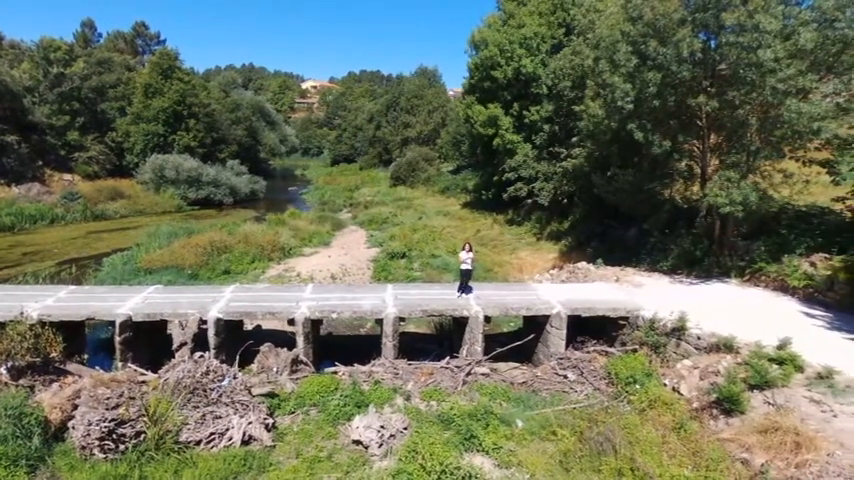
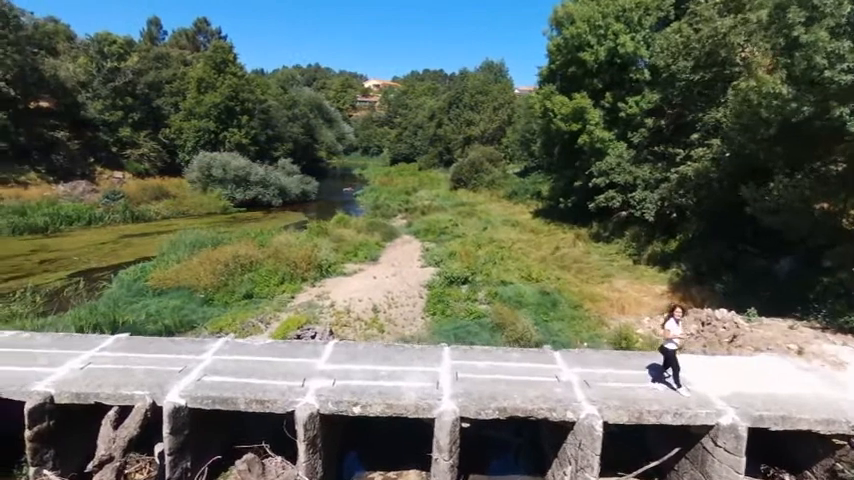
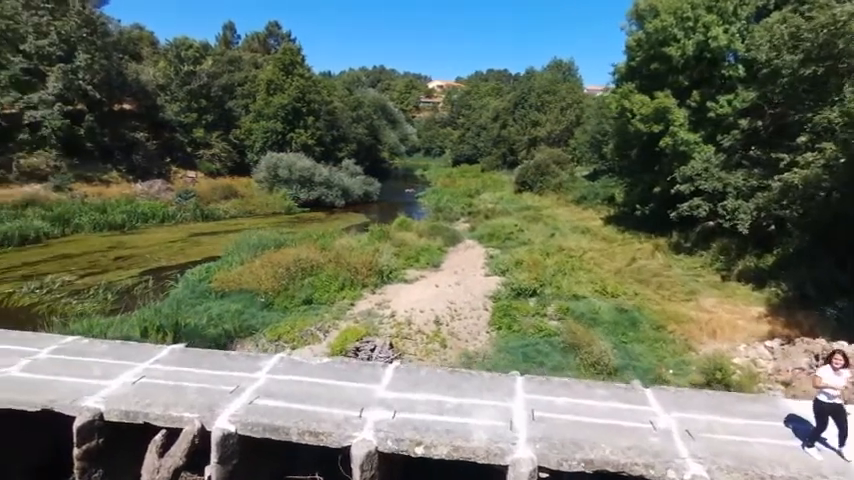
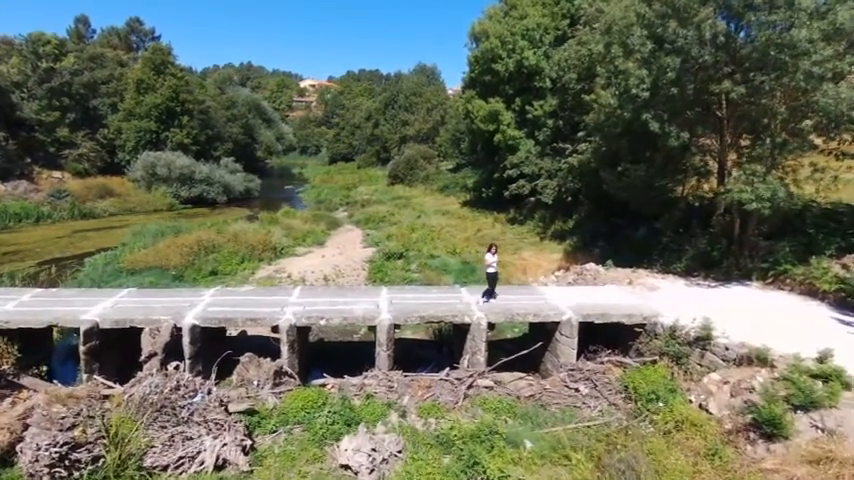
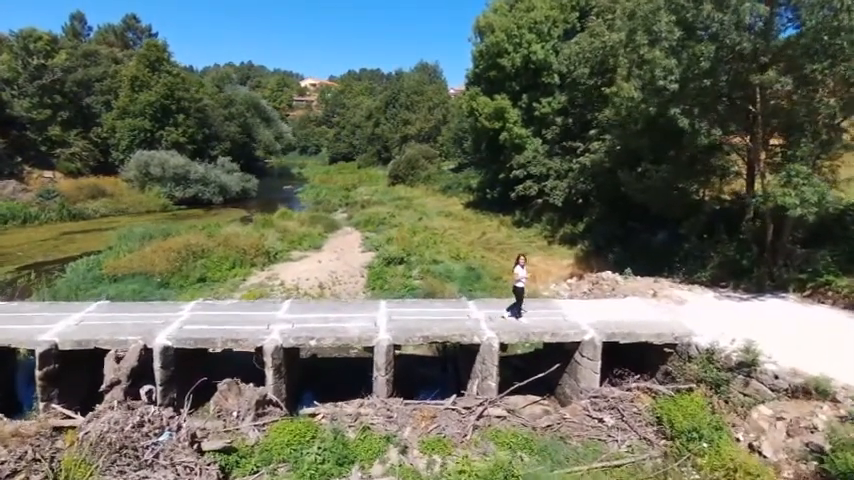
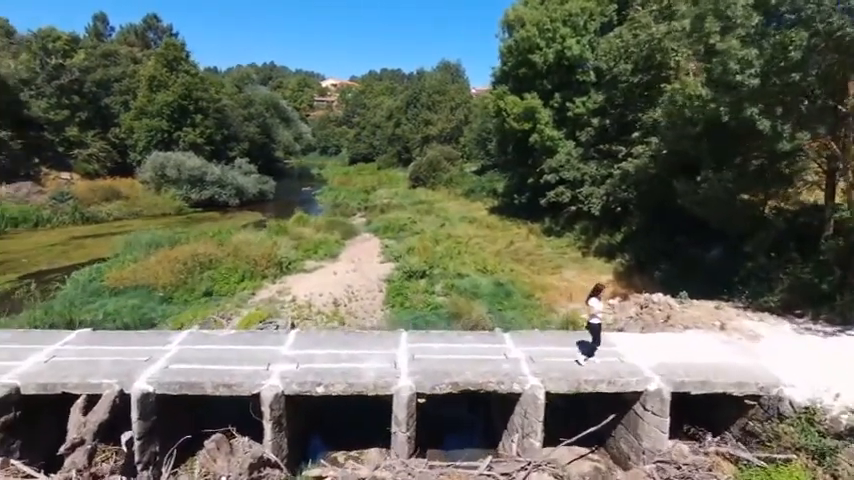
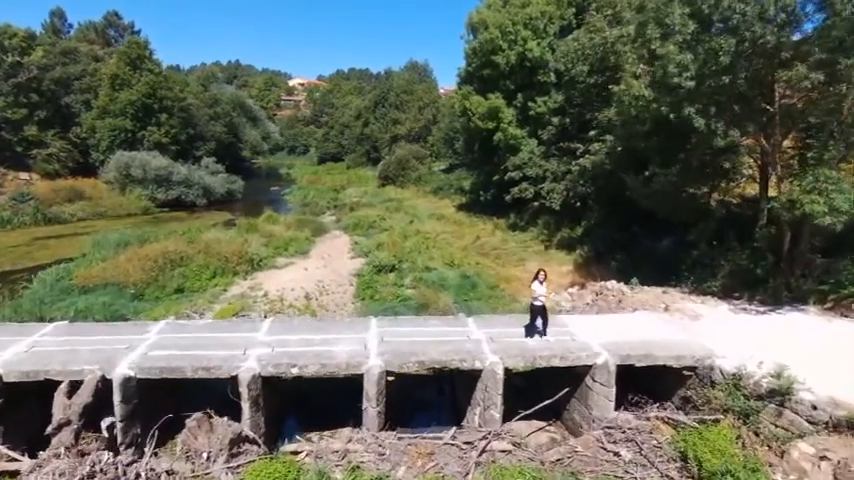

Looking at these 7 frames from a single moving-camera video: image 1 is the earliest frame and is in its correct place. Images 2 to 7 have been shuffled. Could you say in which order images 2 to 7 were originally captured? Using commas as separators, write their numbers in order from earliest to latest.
4, 5, 7, 6, 2, 3
